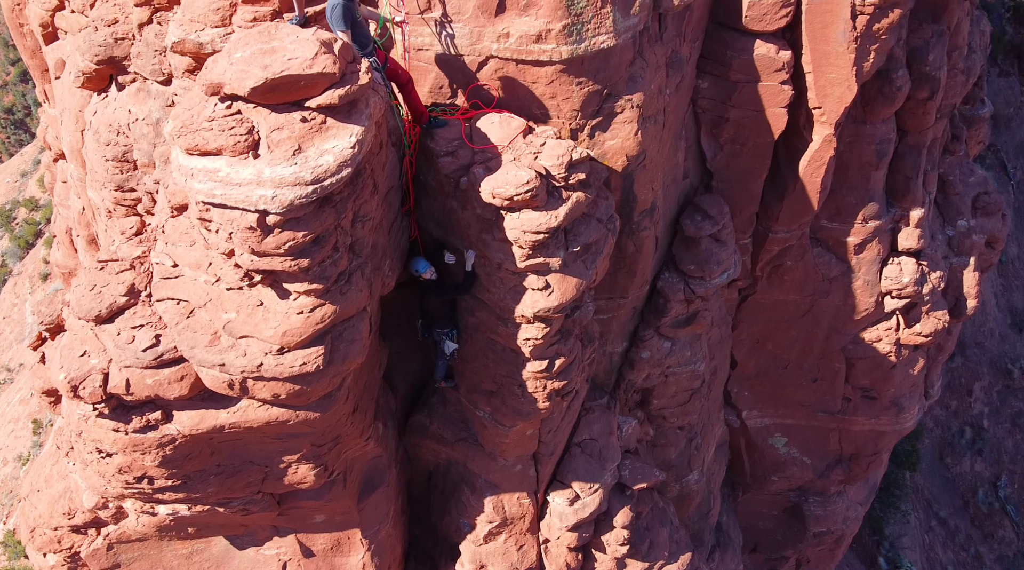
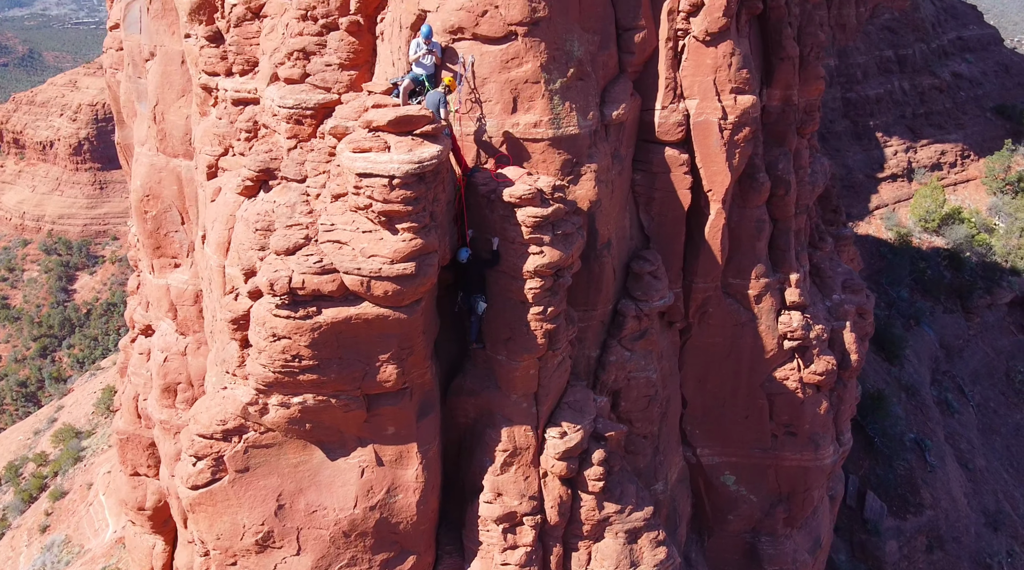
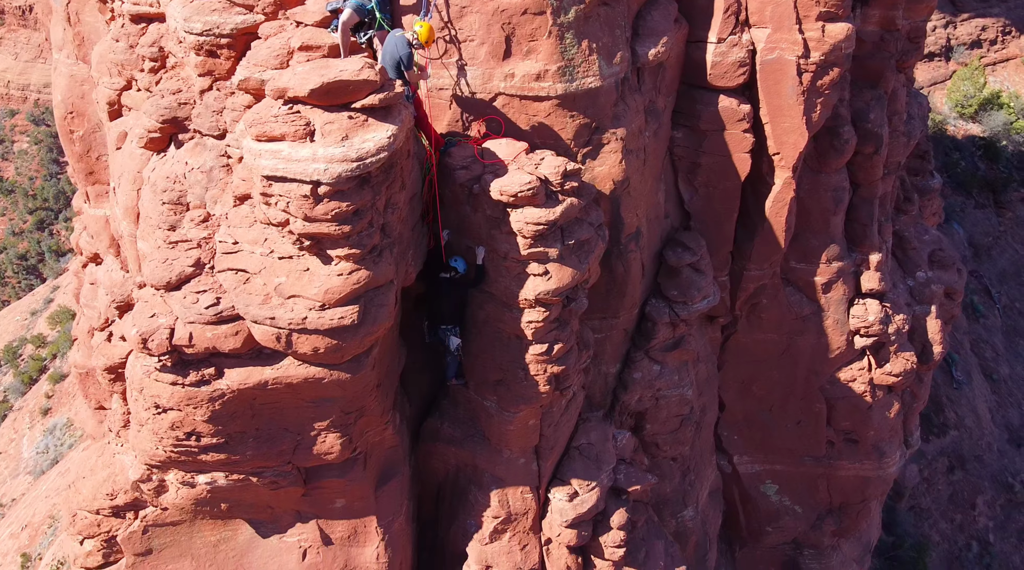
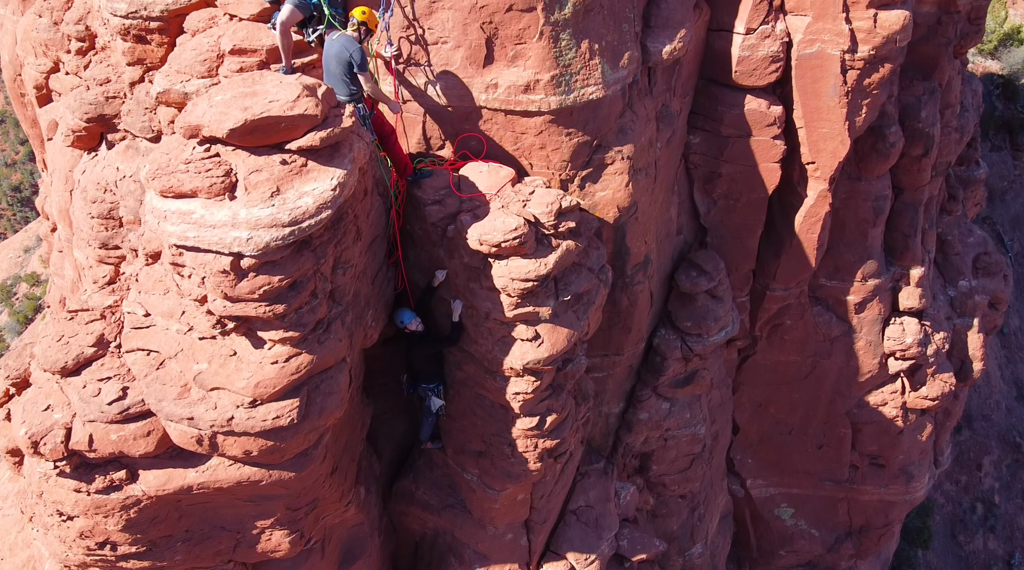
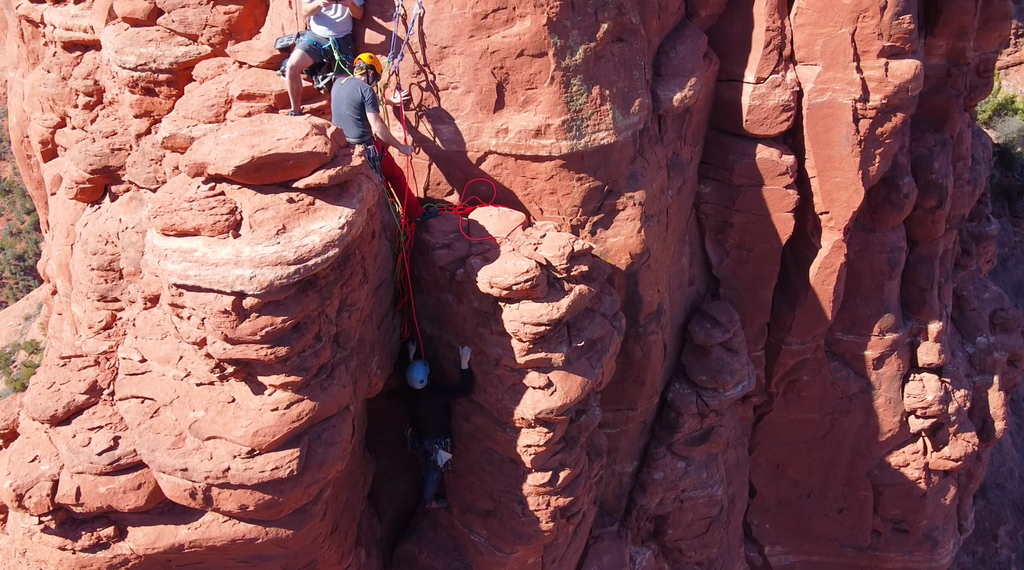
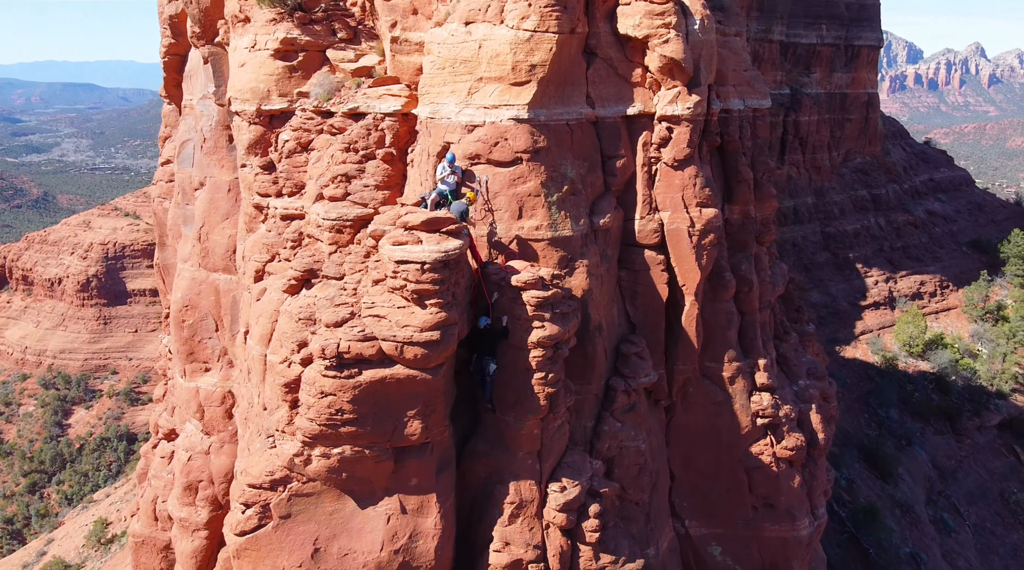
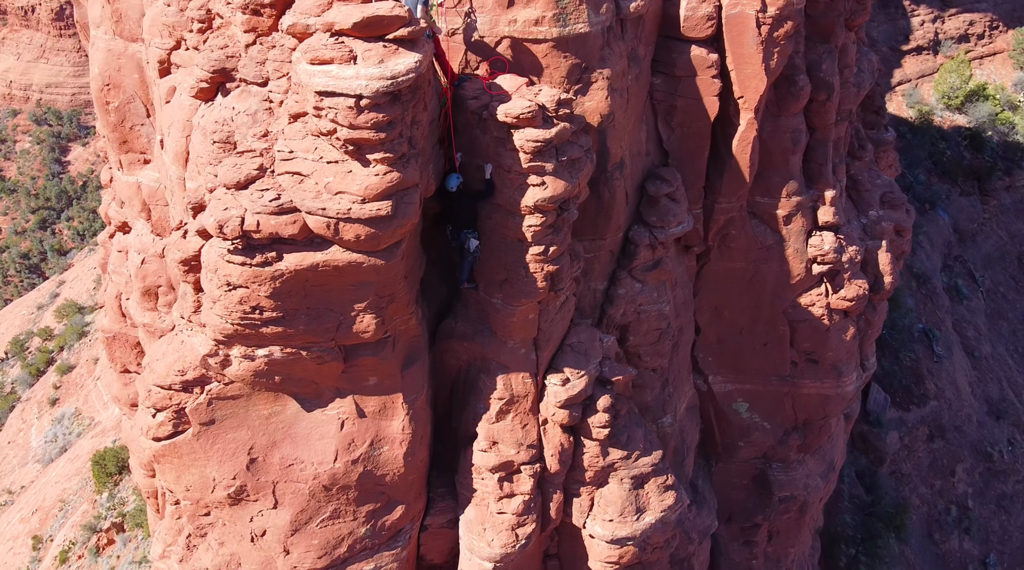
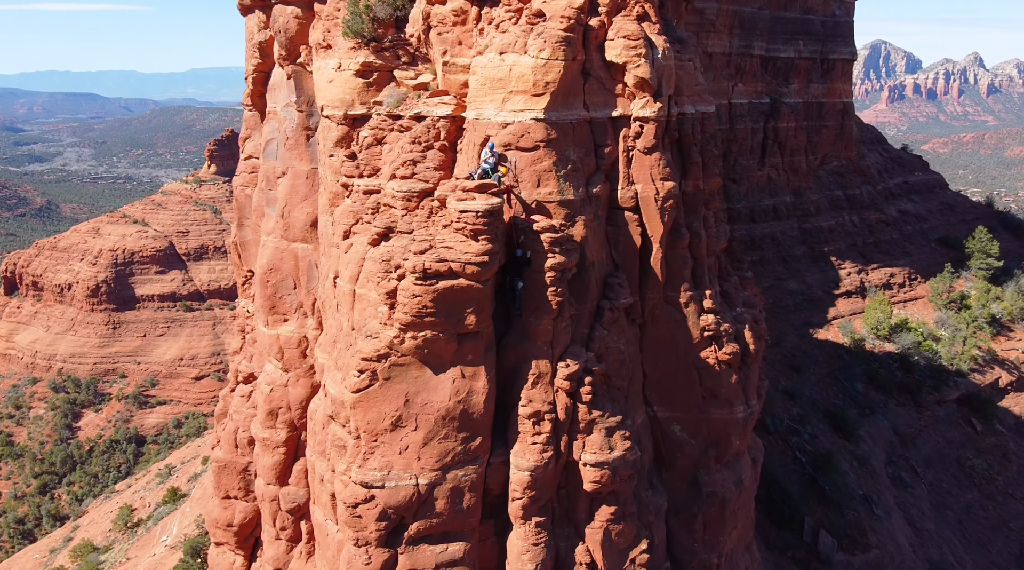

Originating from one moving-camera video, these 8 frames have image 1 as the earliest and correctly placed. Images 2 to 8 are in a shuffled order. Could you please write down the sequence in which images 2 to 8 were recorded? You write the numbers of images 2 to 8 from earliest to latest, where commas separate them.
4, 5, 3, 7, 2, 6, 8
